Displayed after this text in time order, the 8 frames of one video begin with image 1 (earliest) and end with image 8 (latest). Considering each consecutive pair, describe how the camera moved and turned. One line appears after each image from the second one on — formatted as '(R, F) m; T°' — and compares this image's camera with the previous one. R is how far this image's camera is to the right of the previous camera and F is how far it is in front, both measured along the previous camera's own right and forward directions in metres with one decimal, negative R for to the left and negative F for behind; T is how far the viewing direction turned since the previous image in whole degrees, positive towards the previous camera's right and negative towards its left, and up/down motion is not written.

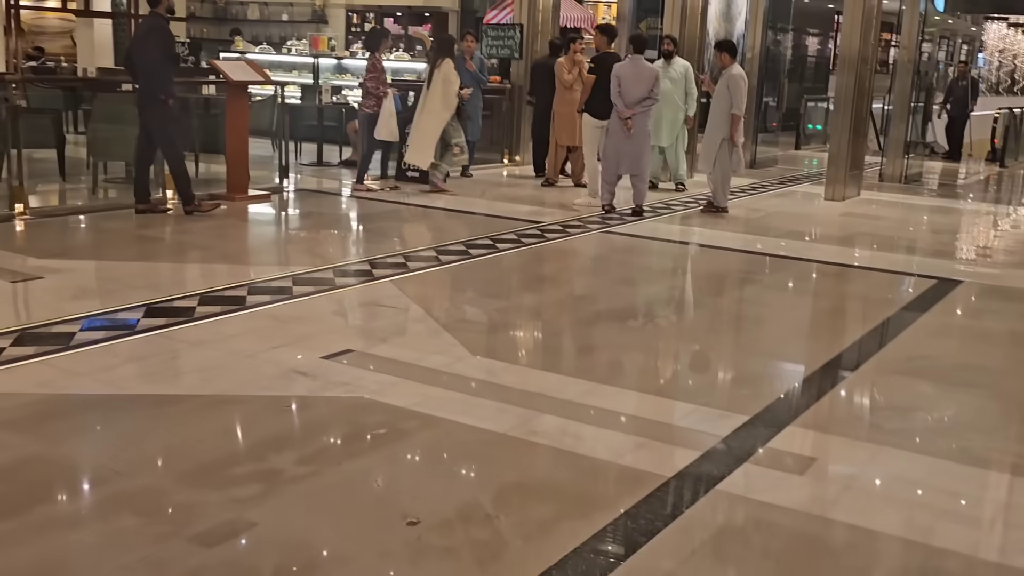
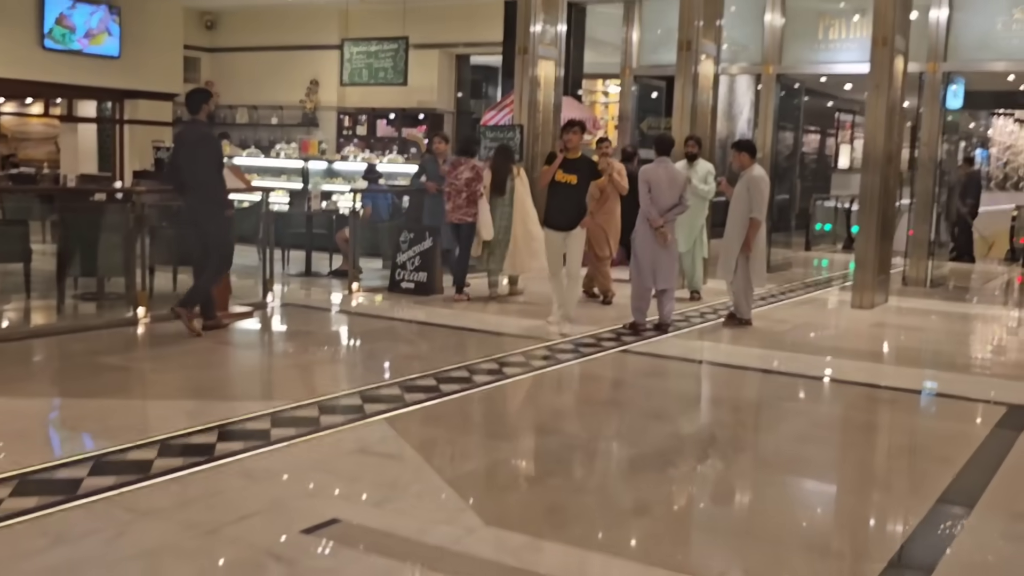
(-0.1, +0.6) m; 0°
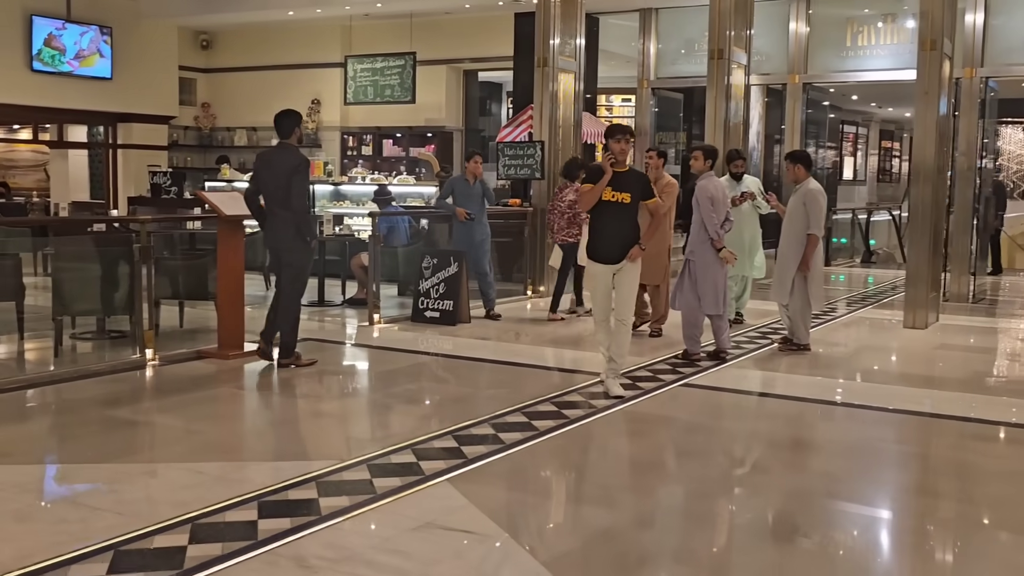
(-0.3, +0.5) m; +1°
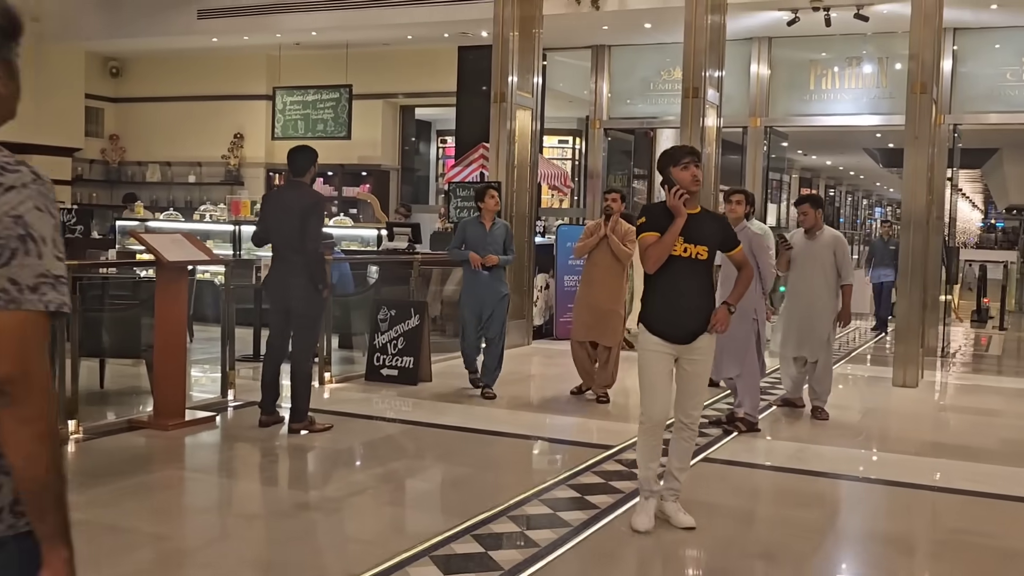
(-0.4, +0.7) m; +6°
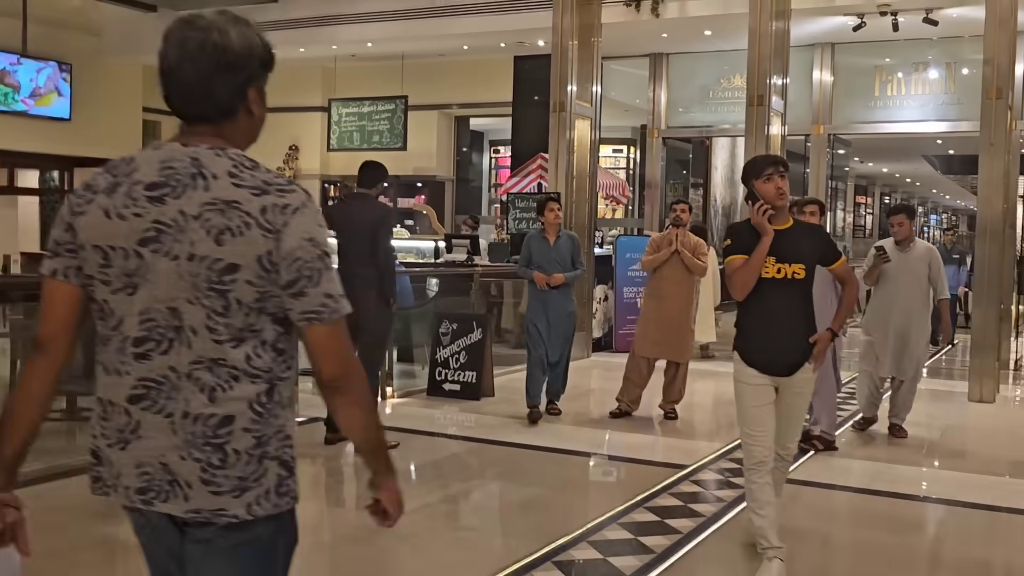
(-0.1, +0.1) m; -2°
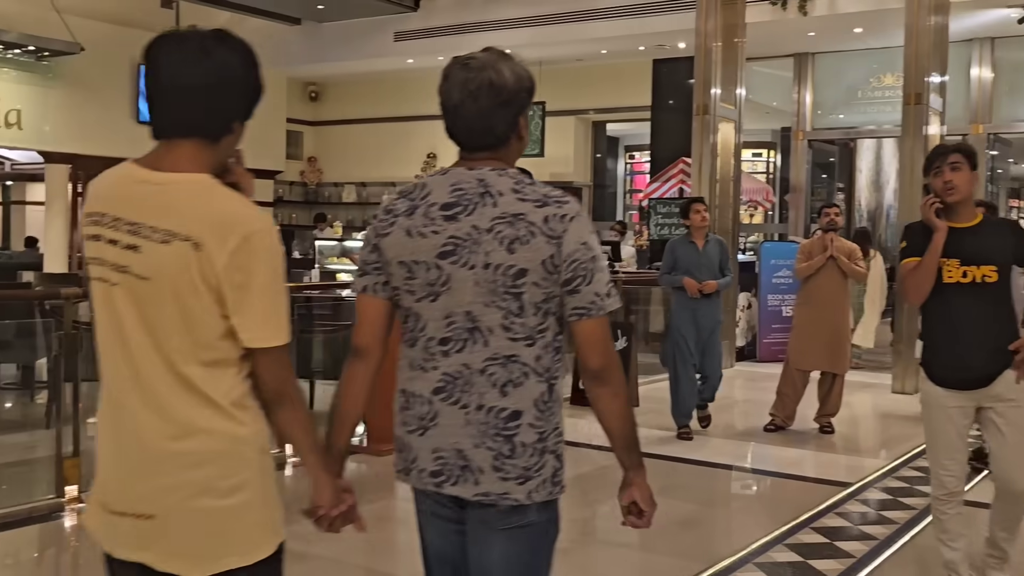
(-0.1, +0.1) m; -7°
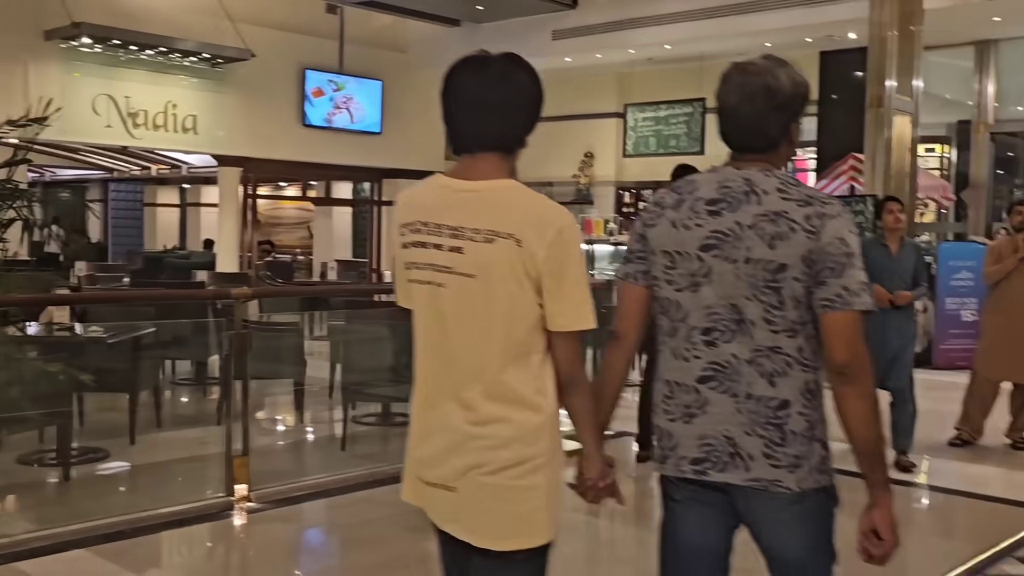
(-0.1, +0.1) m; -8°
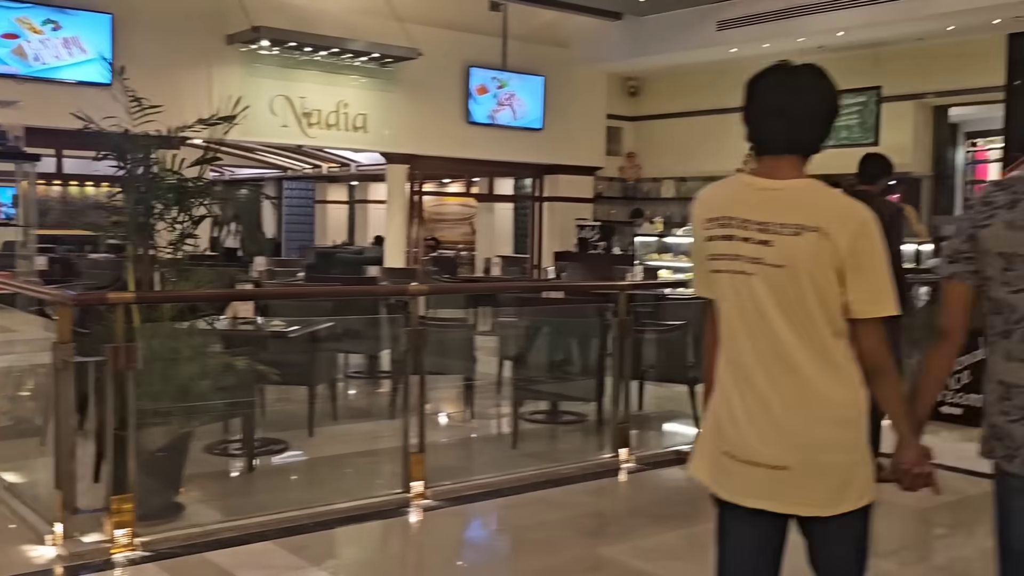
(-0.1, +0.1) m; -8°
